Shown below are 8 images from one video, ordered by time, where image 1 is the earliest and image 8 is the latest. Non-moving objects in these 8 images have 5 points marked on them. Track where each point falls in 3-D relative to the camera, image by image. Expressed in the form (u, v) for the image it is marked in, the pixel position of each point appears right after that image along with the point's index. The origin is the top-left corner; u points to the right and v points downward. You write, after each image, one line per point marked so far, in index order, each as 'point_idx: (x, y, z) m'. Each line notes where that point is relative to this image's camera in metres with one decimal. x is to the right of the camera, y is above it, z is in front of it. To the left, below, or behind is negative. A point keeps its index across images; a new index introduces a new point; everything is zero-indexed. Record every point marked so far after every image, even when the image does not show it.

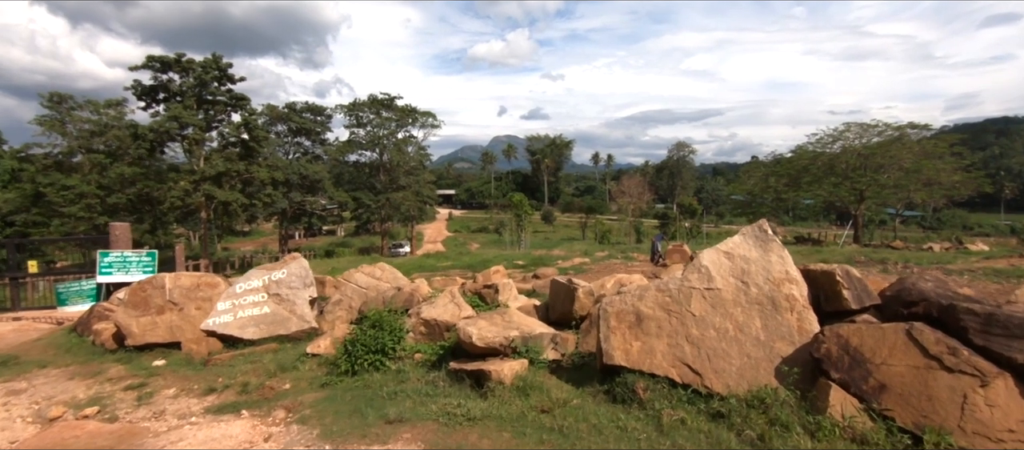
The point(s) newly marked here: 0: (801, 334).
0: (+3.1, -1.2, +5.9) m
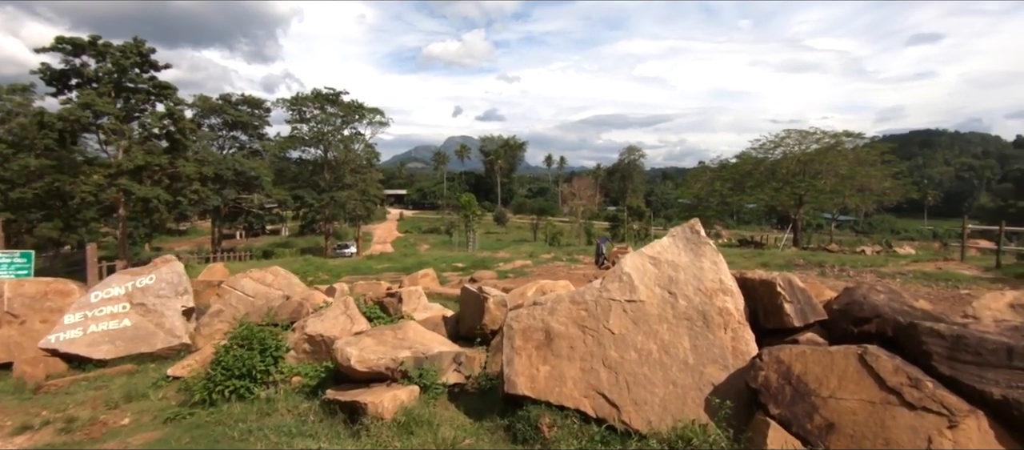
0: (+2.0, -1.2, +4.9) m
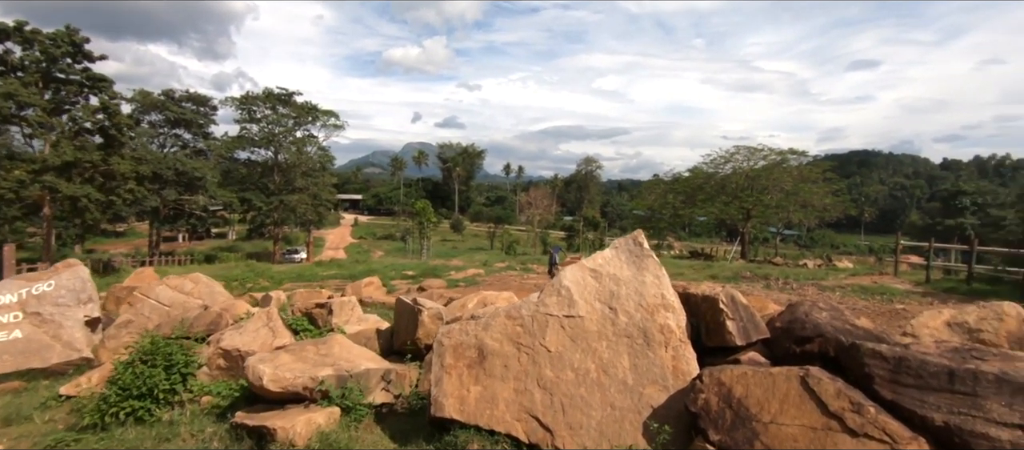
0: (+1.4, -1.3, +4.7) m
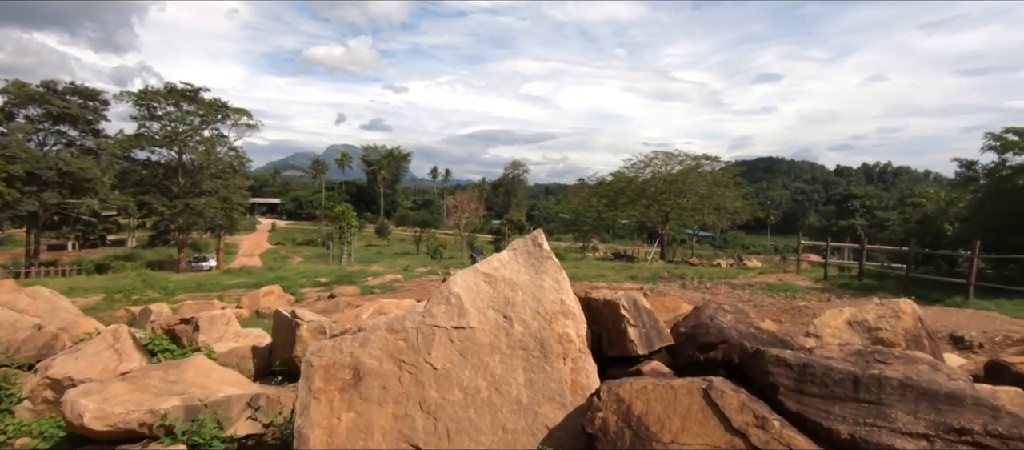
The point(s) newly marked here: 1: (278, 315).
0: (+0.5, -1.3, +4.2) m
1: (-2.7, -1.0, +6.2) m
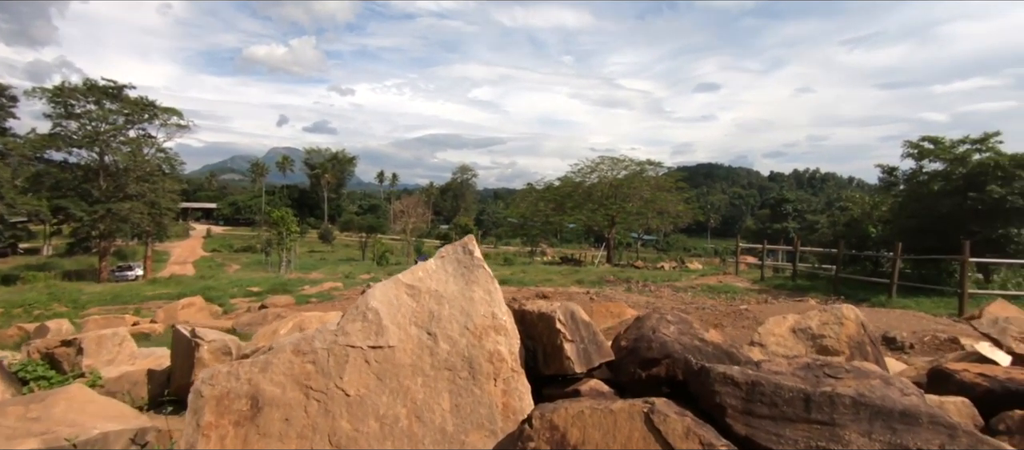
0: (0.0, -1.3, +3.7) m
1: (-3.4, -1.1, +5.5) m
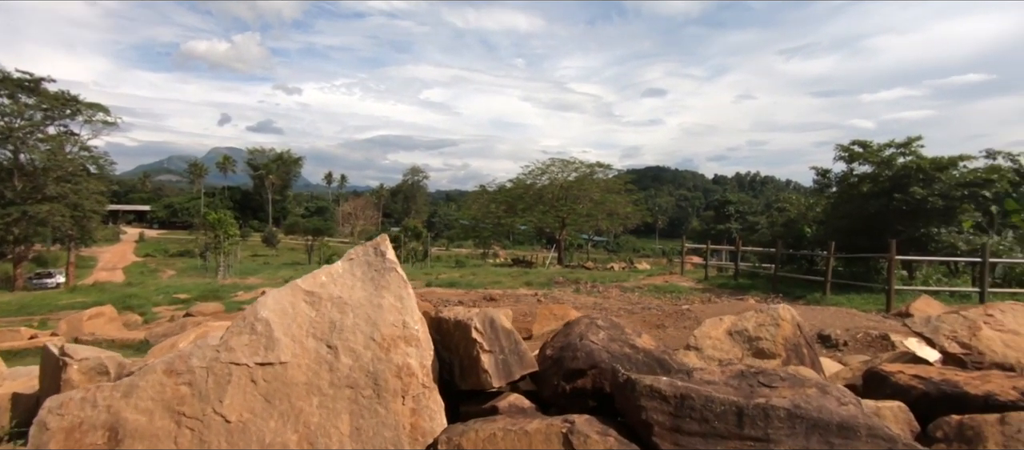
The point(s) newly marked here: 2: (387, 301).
0: (-0.6, -1.3, +3.3) m
1: (-4.1, -1.1, +4.7) m
2: (-0.9, -0.5, +3.7) m
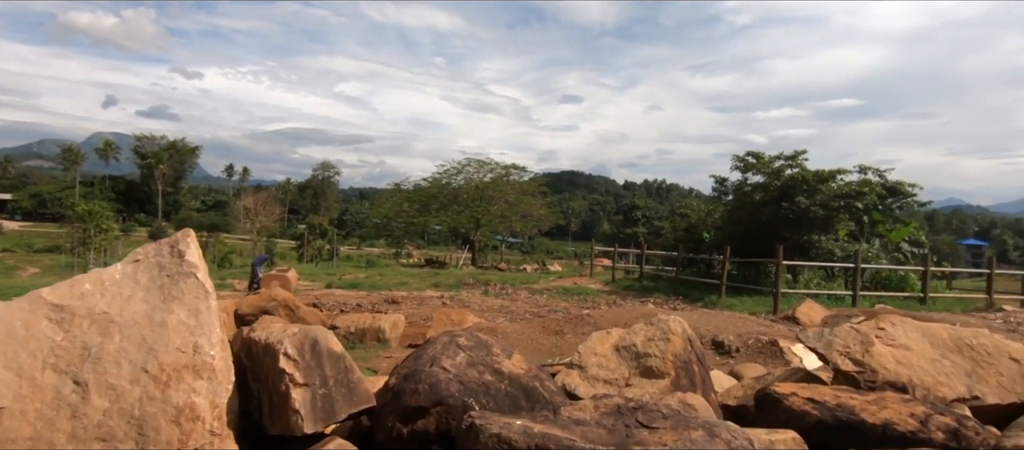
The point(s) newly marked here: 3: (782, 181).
0: (-1.4, -1.3, +2.4) m
1: (-5.1, -1.0, +3.3) m
2: (-1.7, -0.5, +2.8) m
3: (+7.4, +1.2, +14.7) m
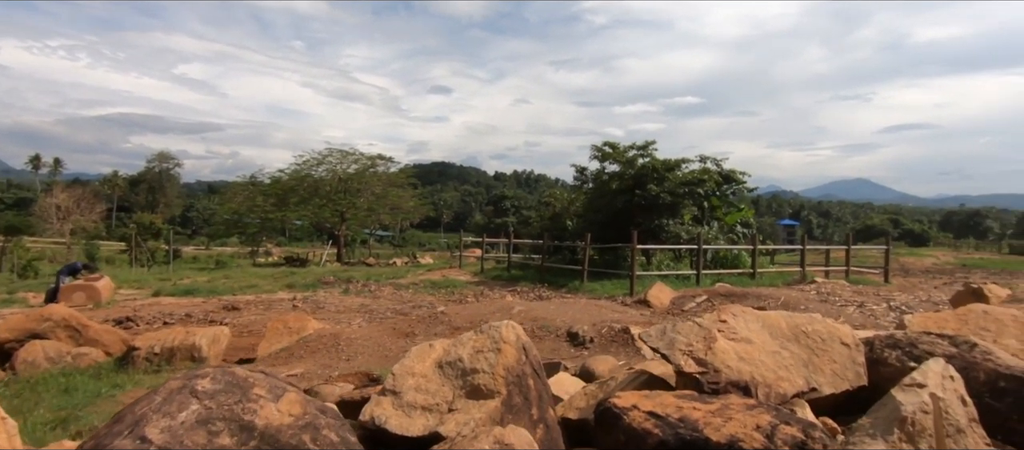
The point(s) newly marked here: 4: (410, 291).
0: (-2.2, -1.3, +1.3) m
1: (-6.0, -1.1, +1.2) m
2: (-2.6, -0.5, +1.5) m
3: (+3.4, +1.6, +15.2) m
4: (-3.3, -2.1, +15.9) m
